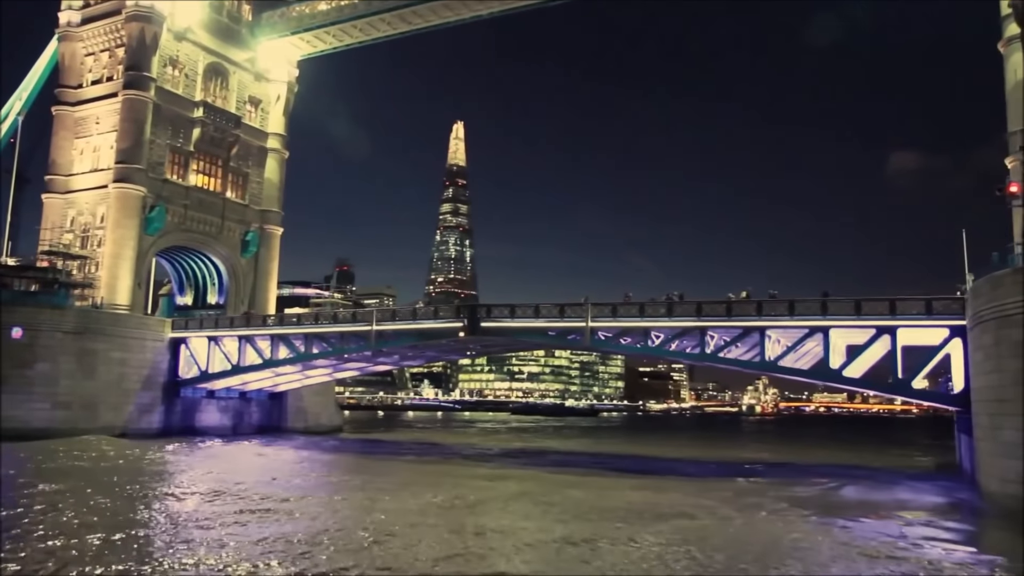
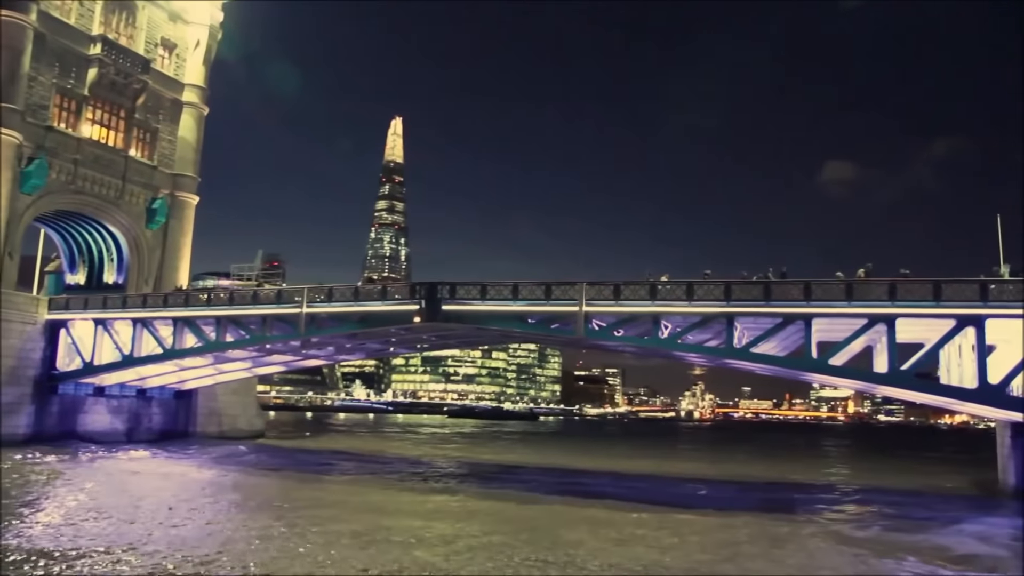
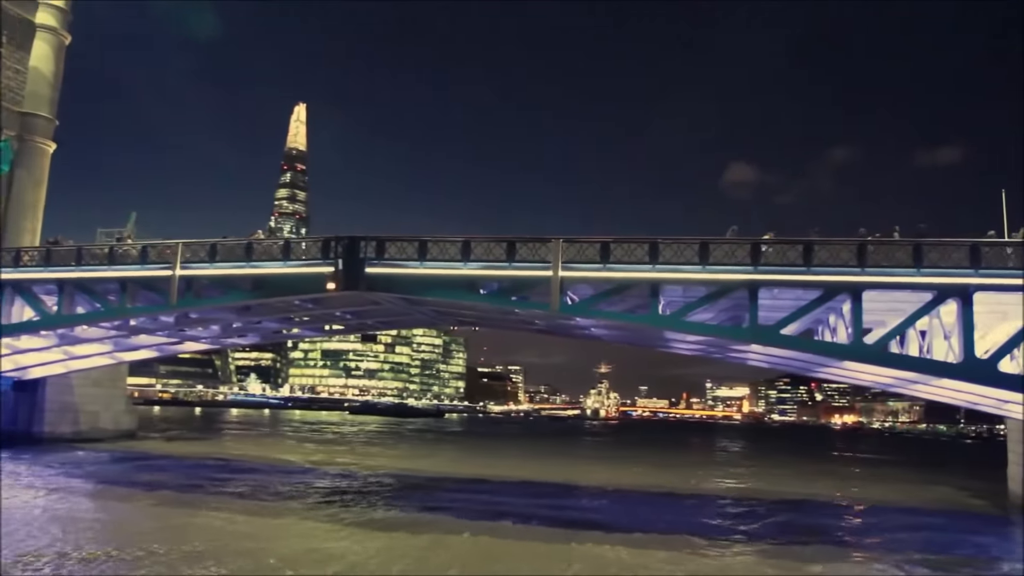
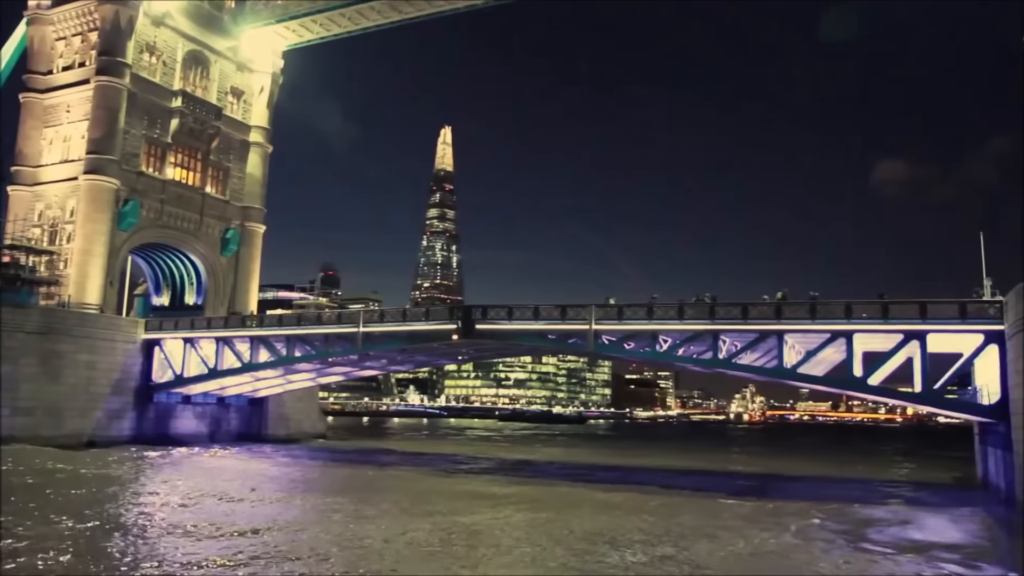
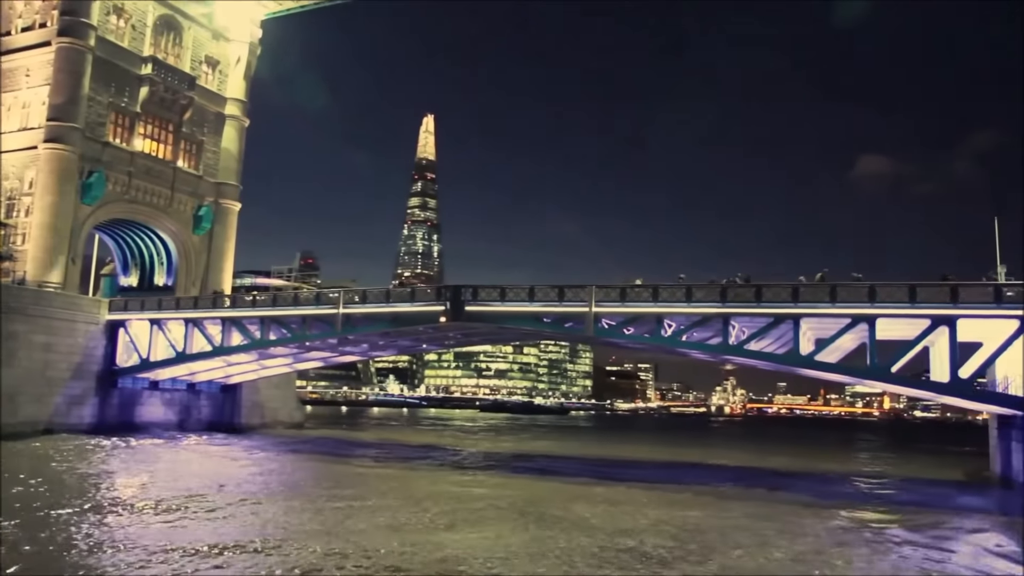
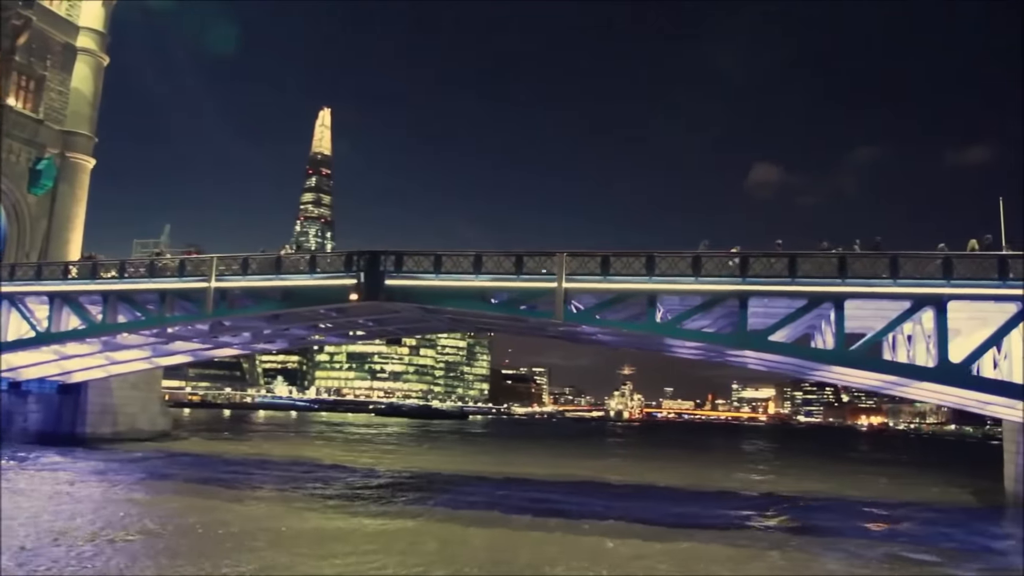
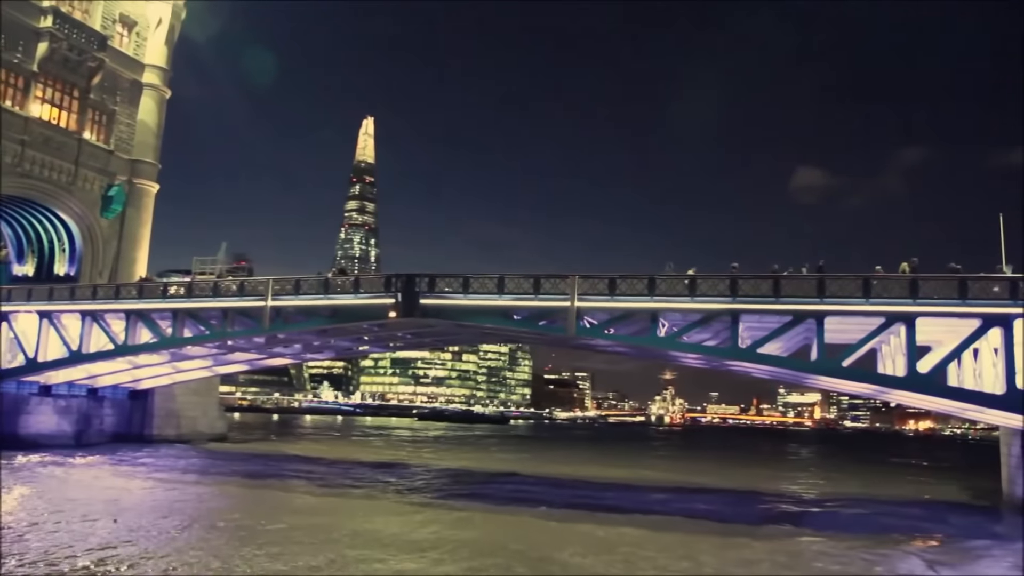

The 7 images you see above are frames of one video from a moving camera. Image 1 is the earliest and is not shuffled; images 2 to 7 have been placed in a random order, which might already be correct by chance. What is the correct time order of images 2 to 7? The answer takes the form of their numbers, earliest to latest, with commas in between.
4, 5, 2, 7, 6, 3
